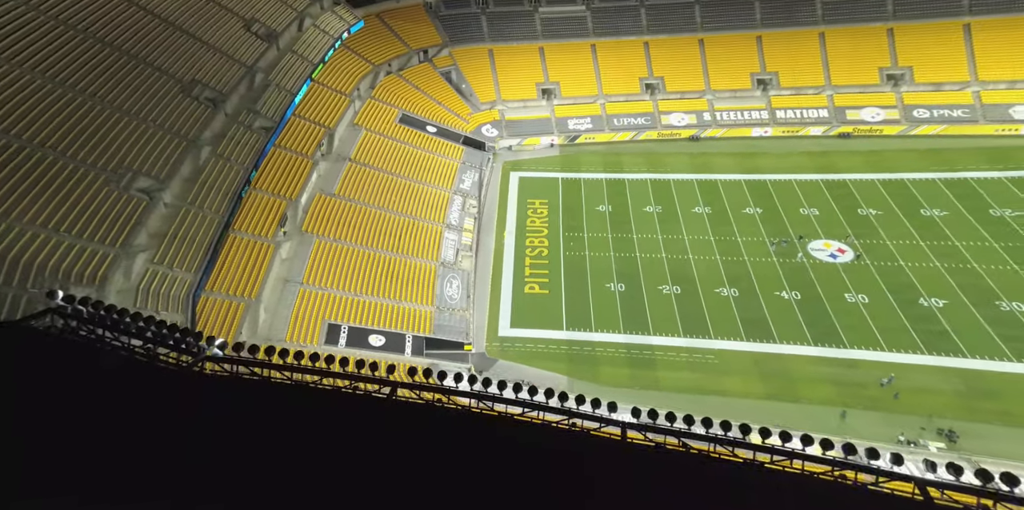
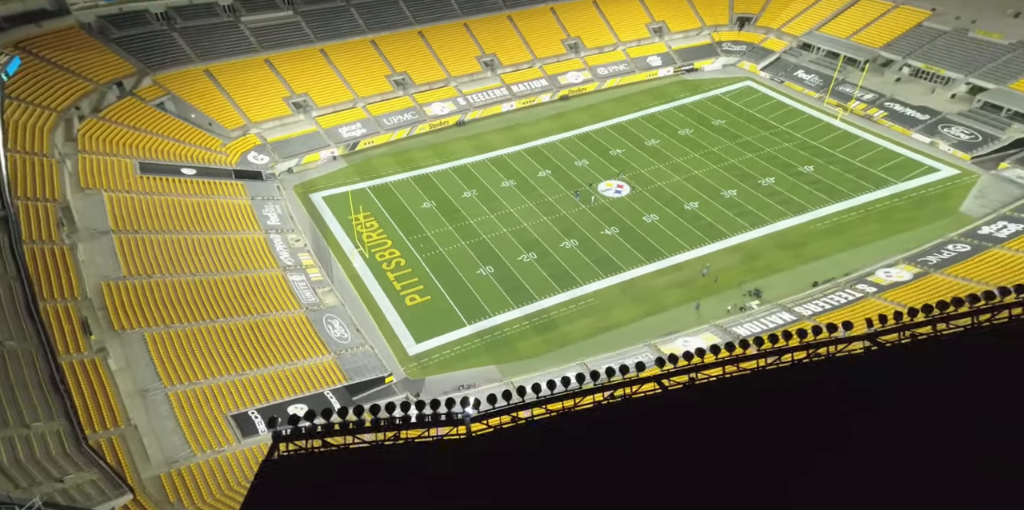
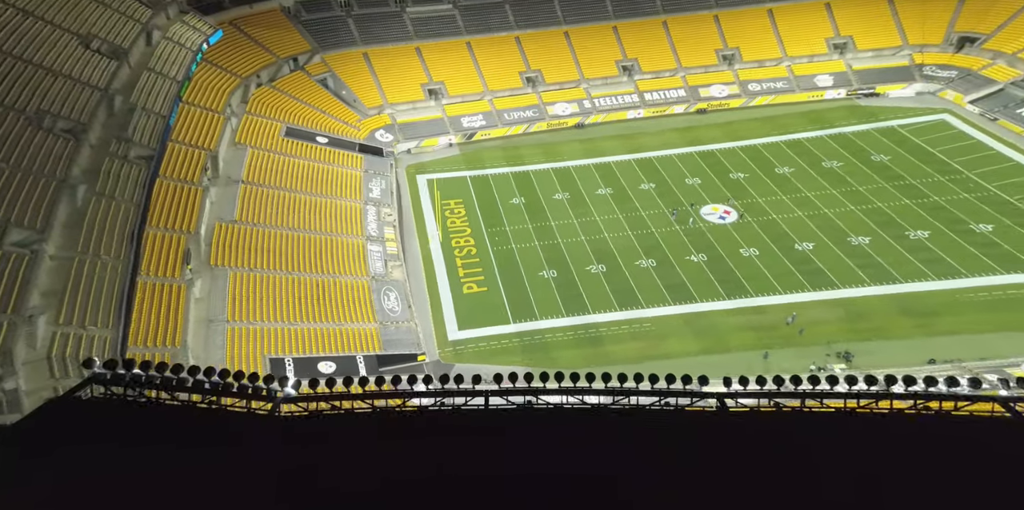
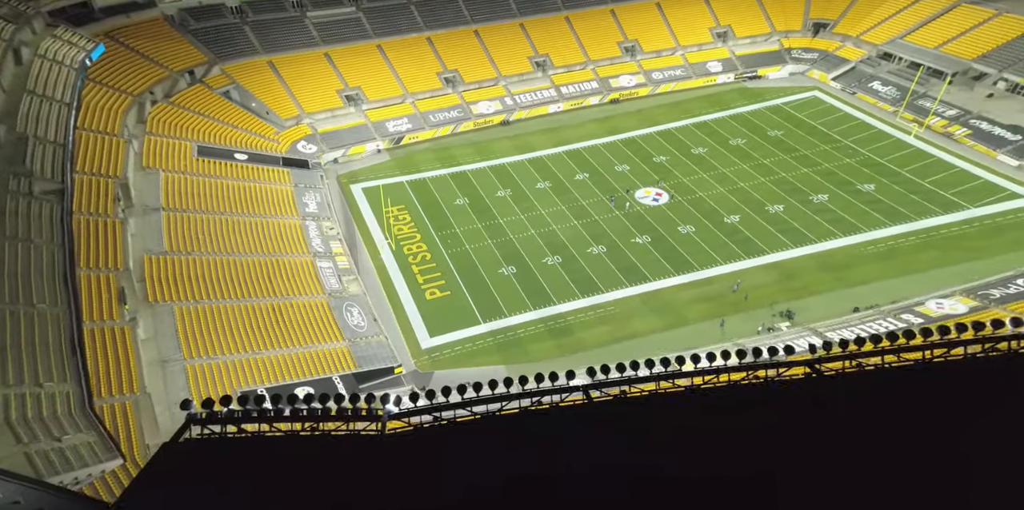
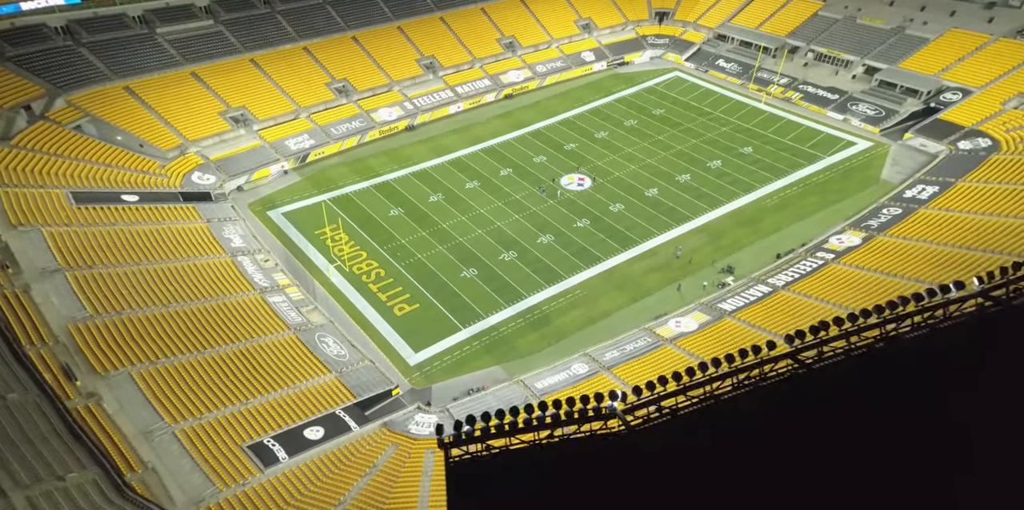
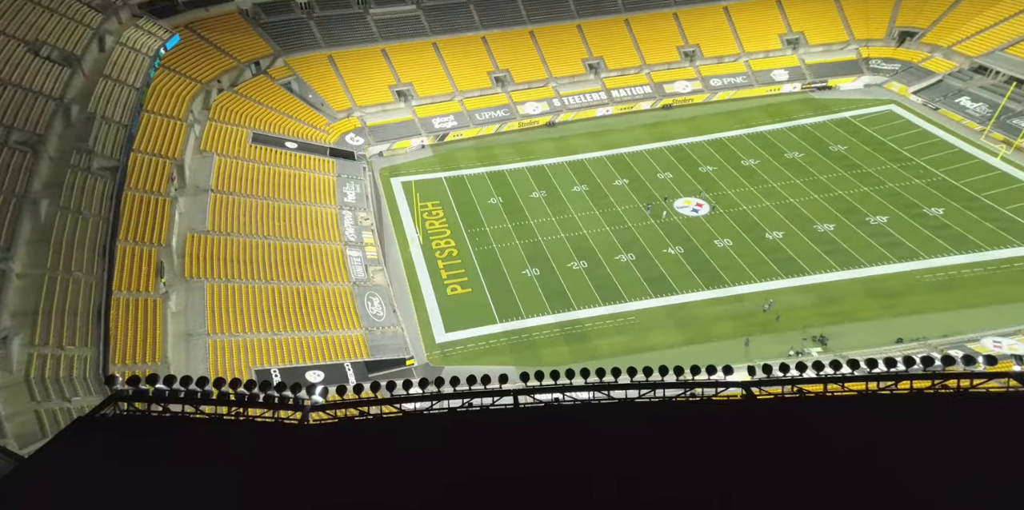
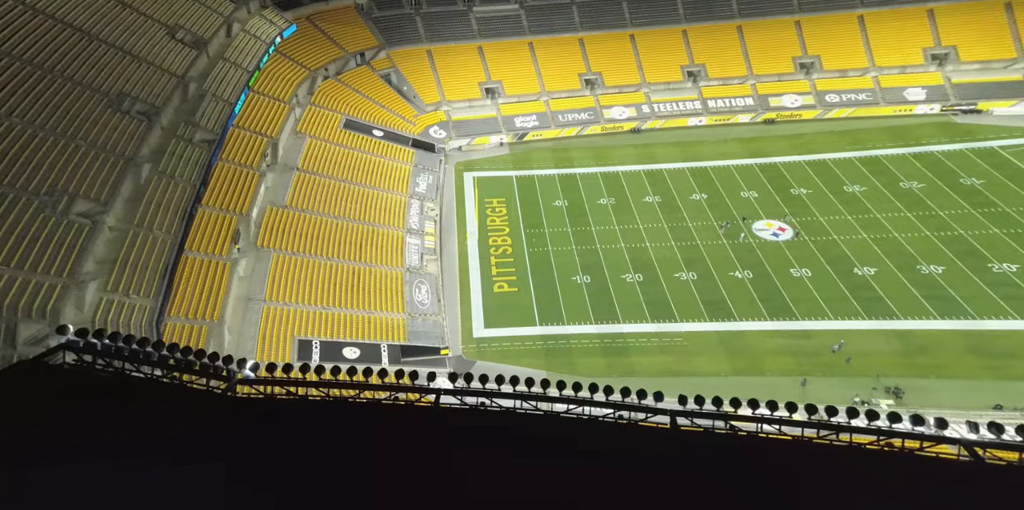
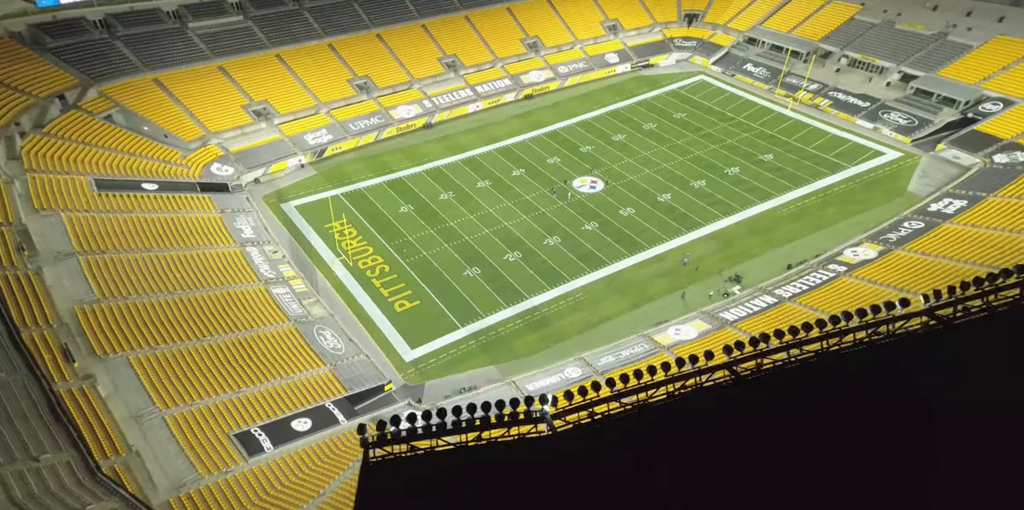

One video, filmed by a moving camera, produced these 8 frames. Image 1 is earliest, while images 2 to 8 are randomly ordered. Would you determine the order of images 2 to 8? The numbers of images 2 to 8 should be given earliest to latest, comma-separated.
7, 3, 6, 4, 2, 8, 5
